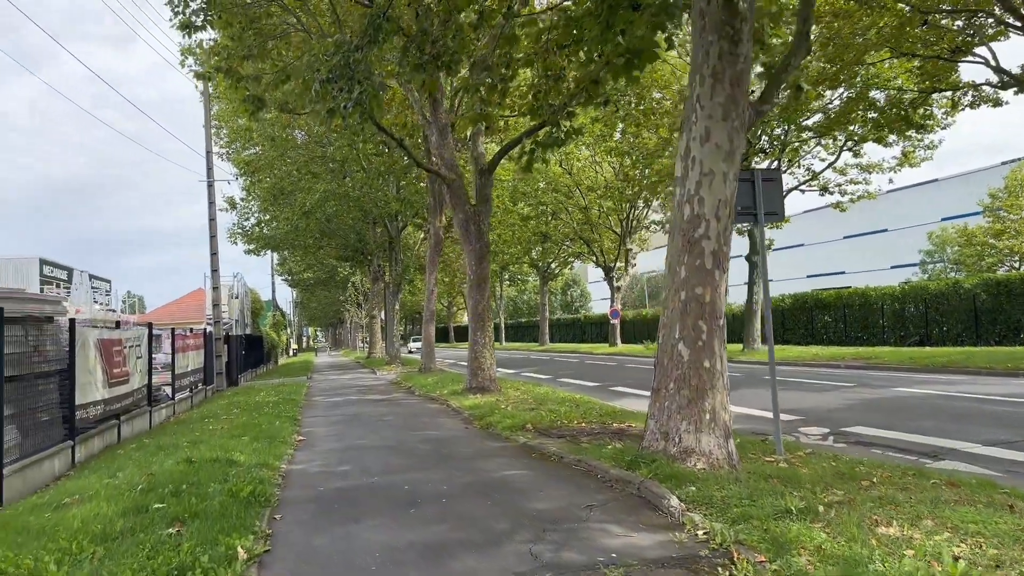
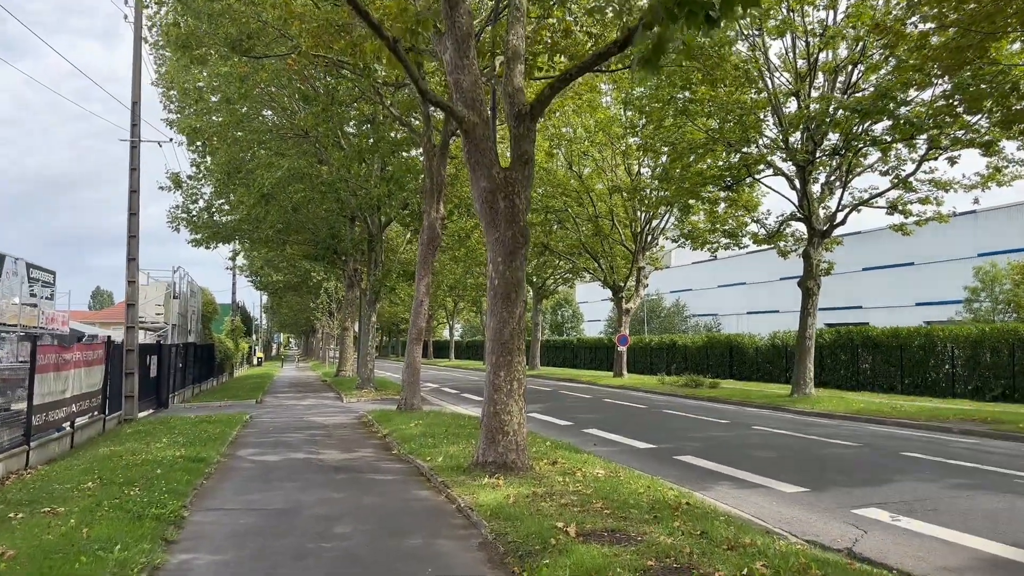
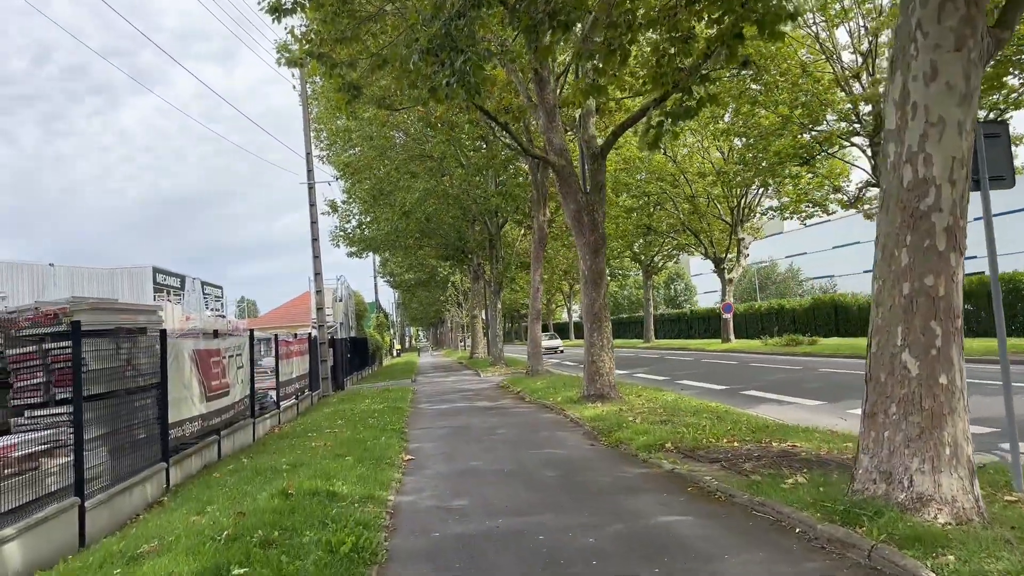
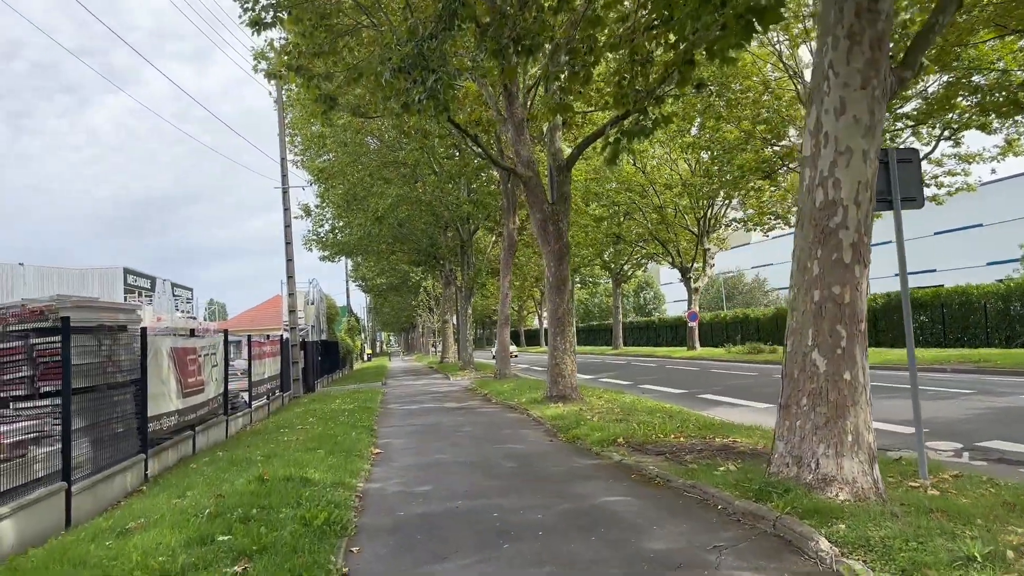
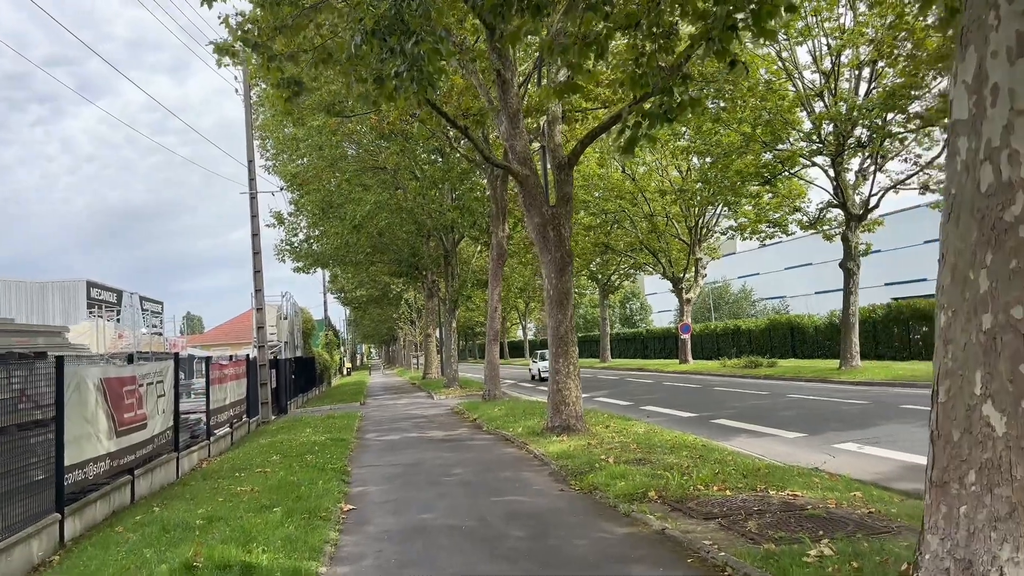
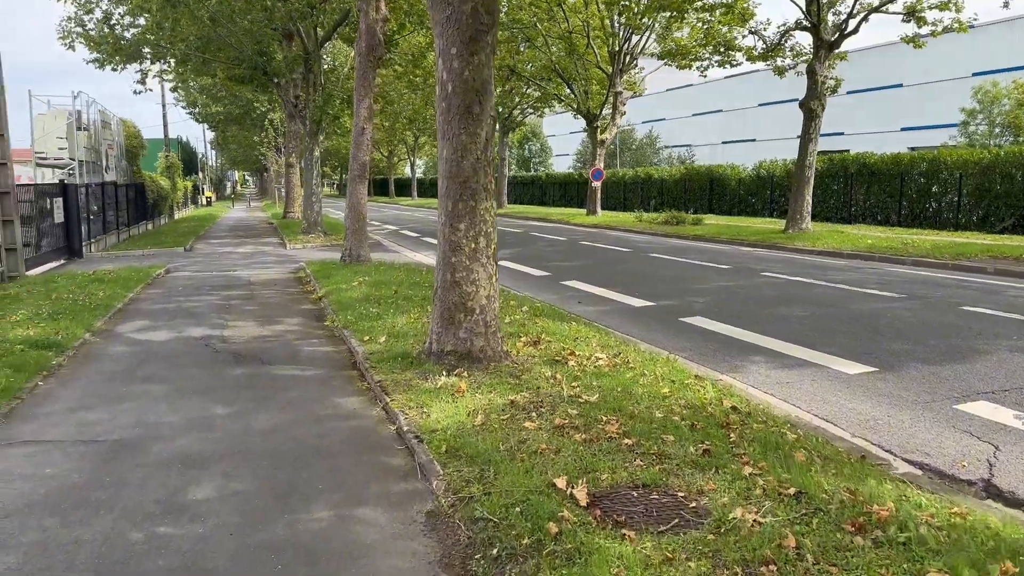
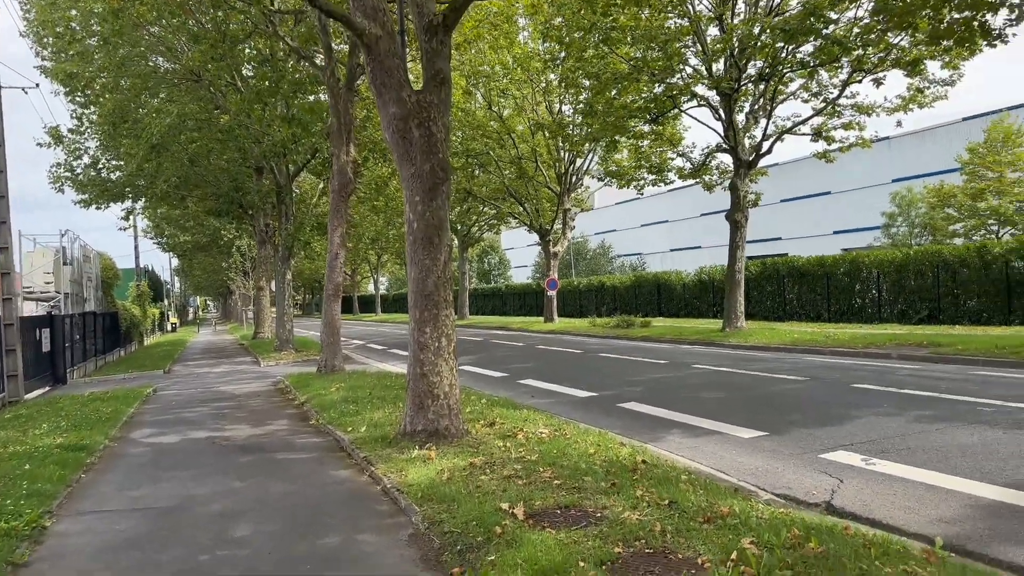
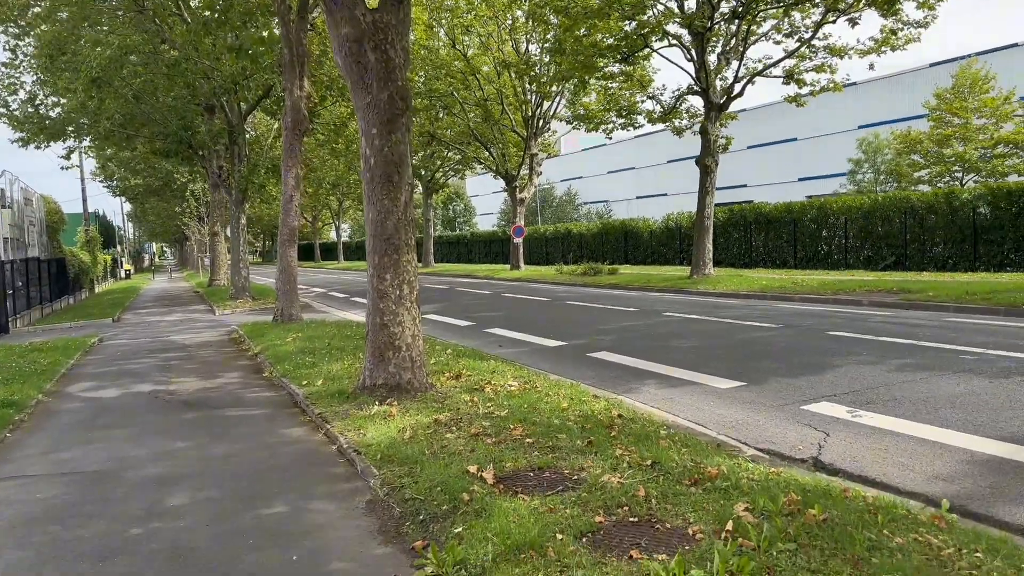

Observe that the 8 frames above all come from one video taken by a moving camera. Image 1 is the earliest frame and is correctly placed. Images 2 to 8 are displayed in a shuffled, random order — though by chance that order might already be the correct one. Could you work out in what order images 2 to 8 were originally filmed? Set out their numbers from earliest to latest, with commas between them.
4, 3, 5, 2, 7, 8, 6
